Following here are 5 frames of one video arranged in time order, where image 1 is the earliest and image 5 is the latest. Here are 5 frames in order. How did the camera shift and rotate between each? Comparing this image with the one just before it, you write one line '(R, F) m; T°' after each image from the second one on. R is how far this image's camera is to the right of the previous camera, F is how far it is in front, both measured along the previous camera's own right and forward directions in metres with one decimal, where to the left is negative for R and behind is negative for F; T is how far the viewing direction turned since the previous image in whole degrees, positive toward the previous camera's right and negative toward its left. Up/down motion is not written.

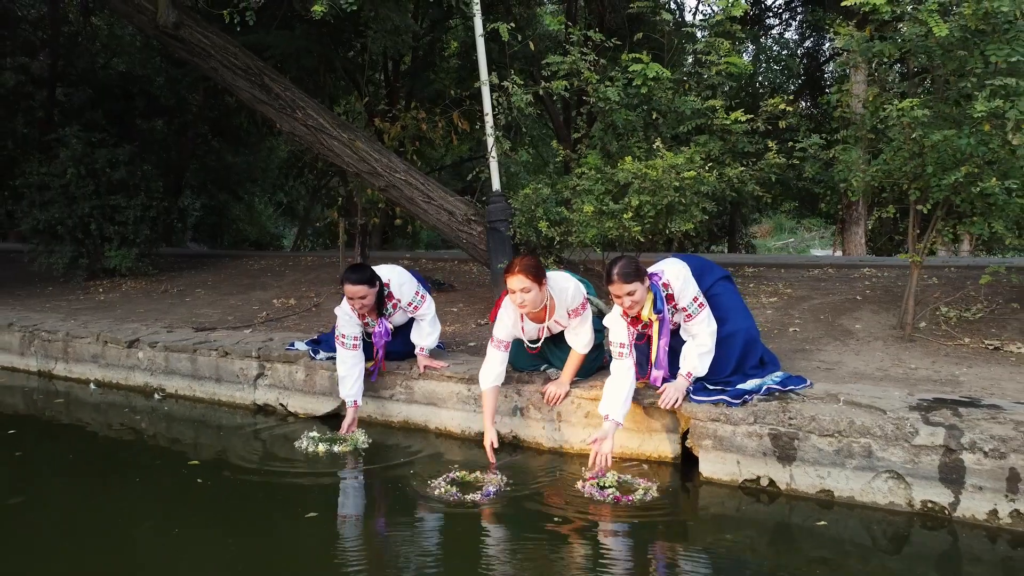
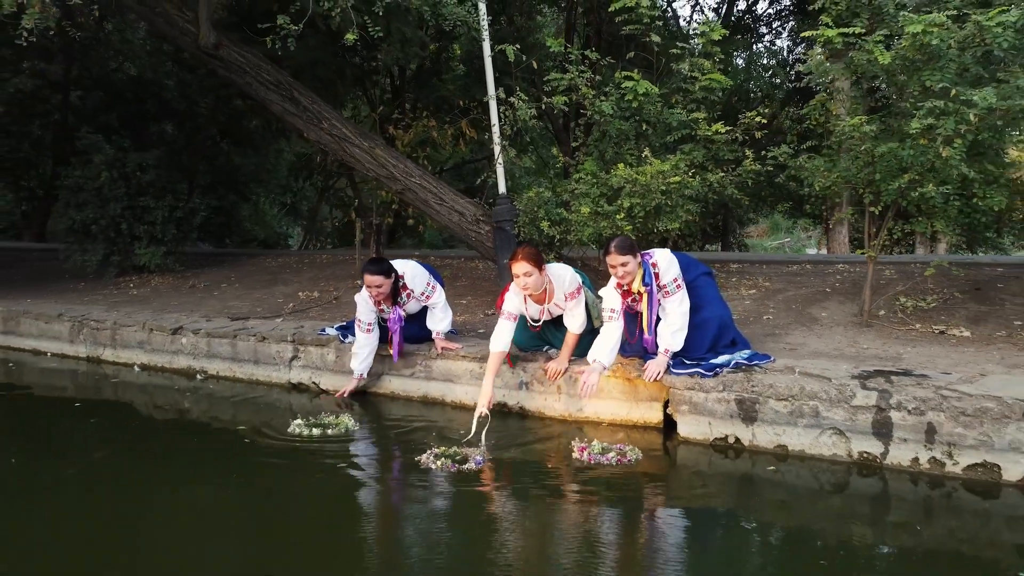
(0.0, -0.6) m; 0°
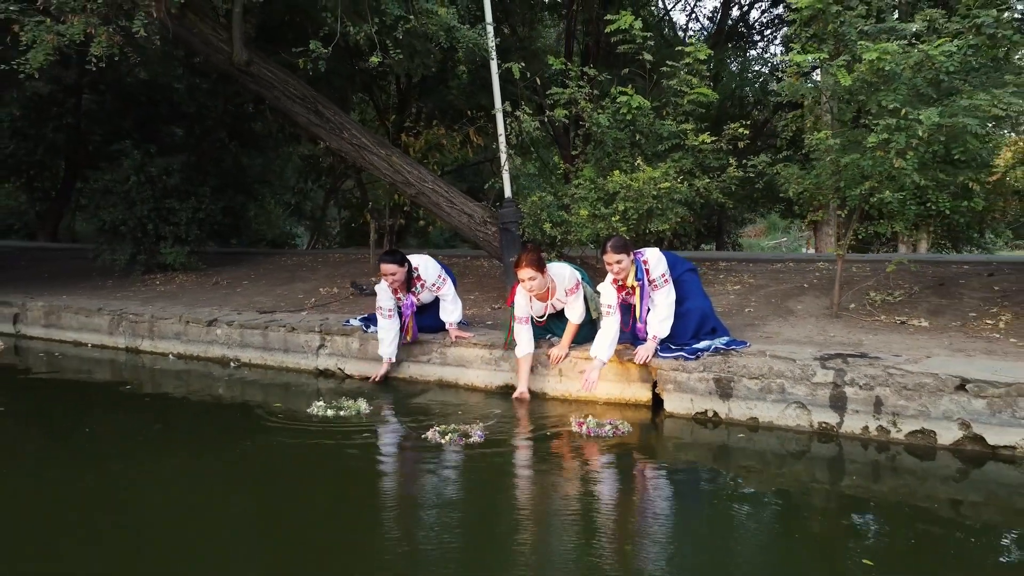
(0.0, -0.6) m; 0°
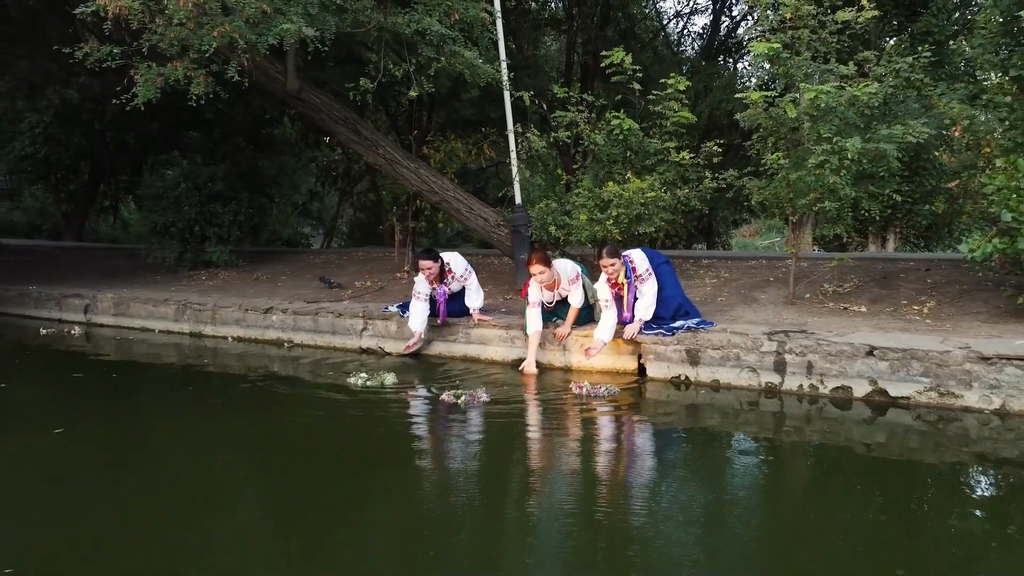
(-0.1, -1.2) m; 0°
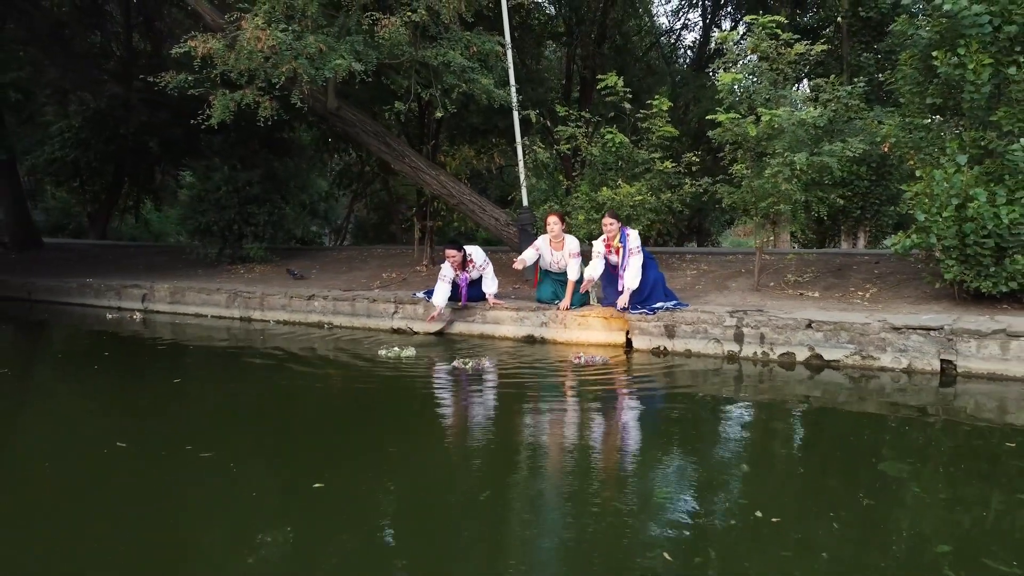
(-0.1, -1.3) m; 0°
